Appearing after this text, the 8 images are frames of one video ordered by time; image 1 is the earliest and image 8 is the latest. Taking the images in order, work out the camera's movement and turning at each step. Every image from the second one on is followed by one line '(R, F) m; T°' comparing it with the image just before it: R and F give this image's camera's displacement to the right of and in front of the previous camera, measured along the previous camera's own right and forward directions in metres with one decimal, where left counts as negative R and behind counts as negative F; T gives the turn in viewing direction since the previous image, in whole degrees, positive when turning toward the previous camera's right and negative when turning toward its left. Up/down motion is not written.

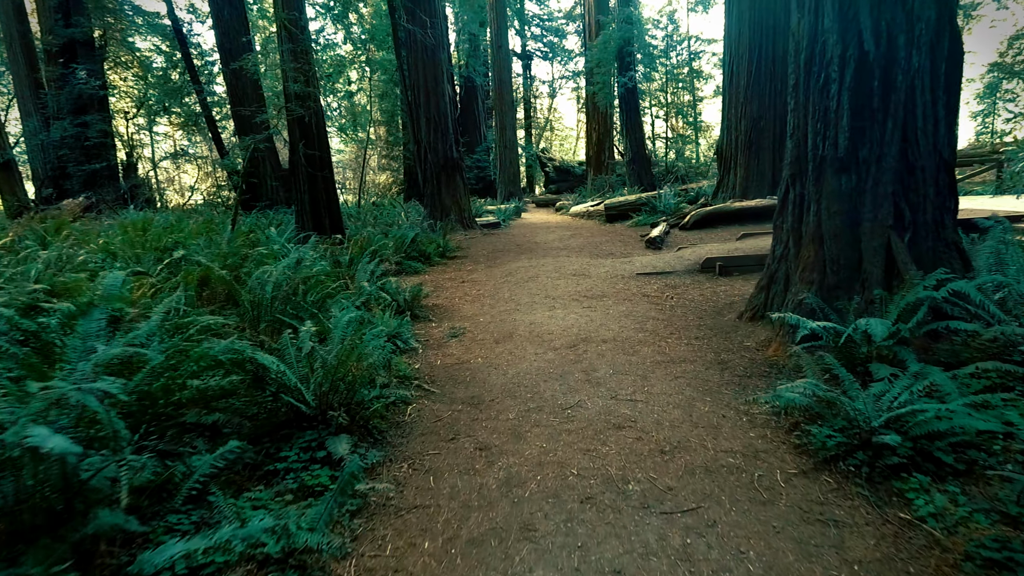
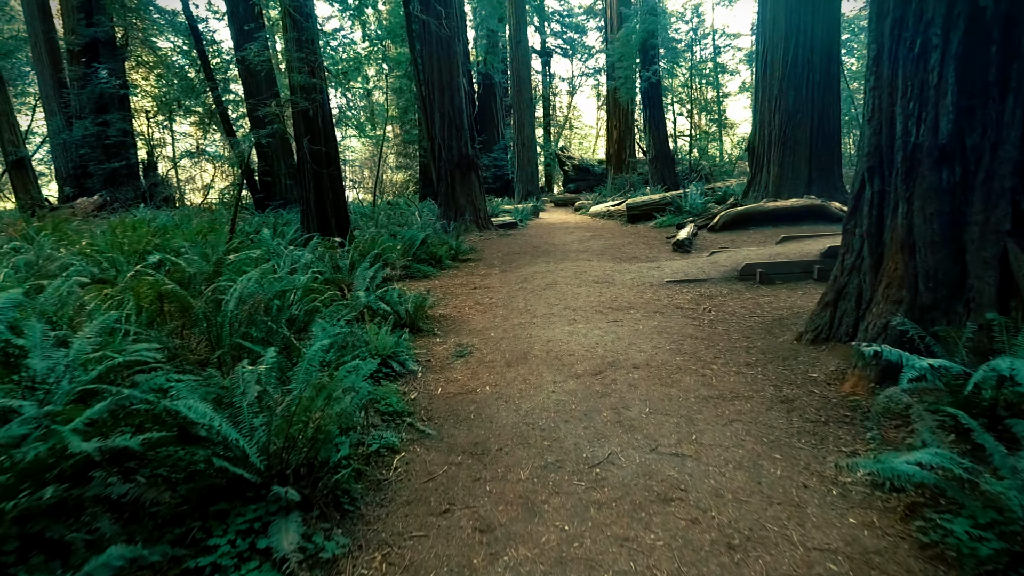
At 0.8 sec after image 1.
(0.0, +0.7) m; -2°
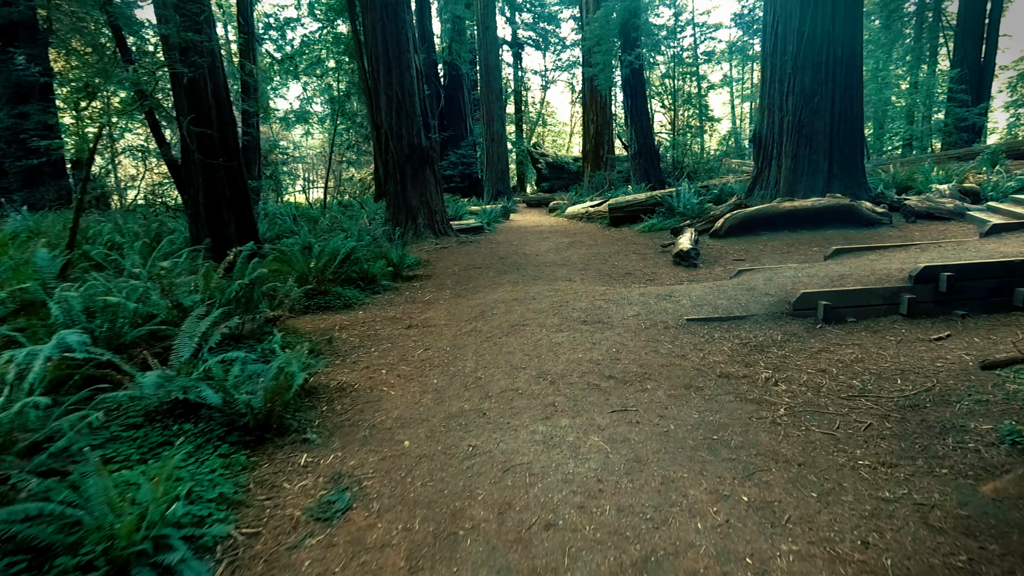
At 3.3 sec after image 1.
(+0.3, +2.4) m; +3°
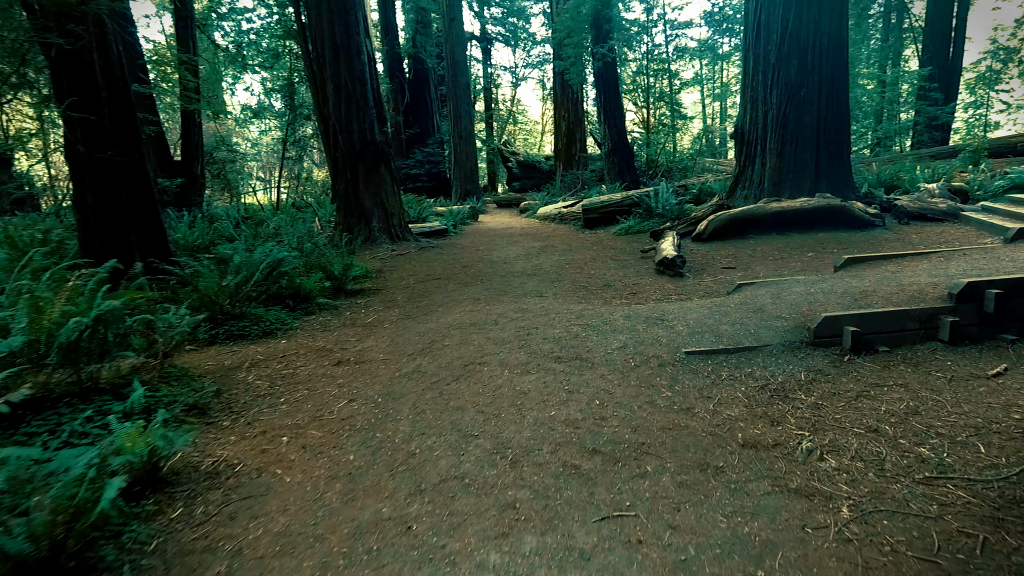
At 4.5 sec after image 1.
(+0.2, +1.0) m; +3°
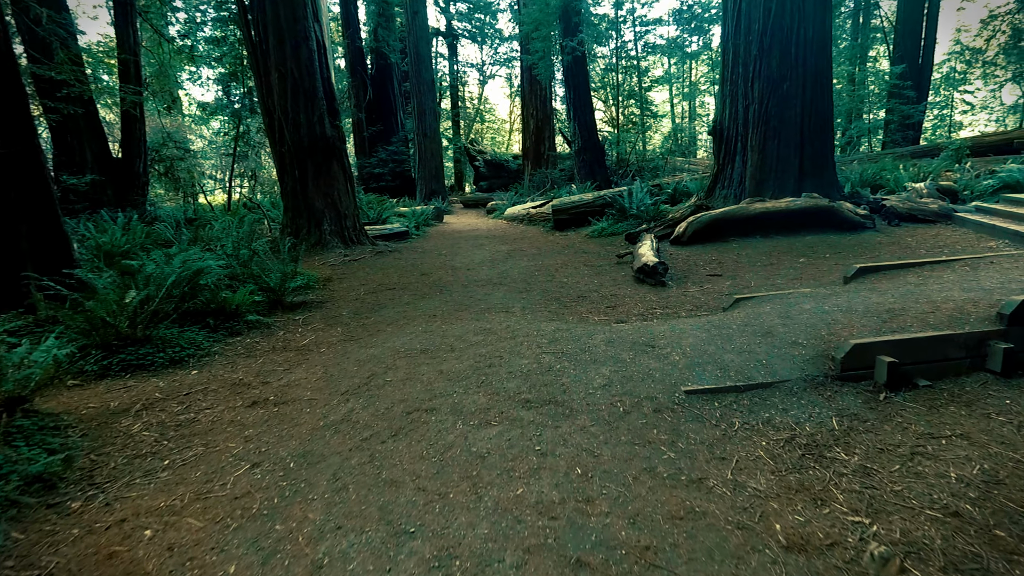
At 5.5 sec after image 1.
(+0.1, +0.8) m; +3°
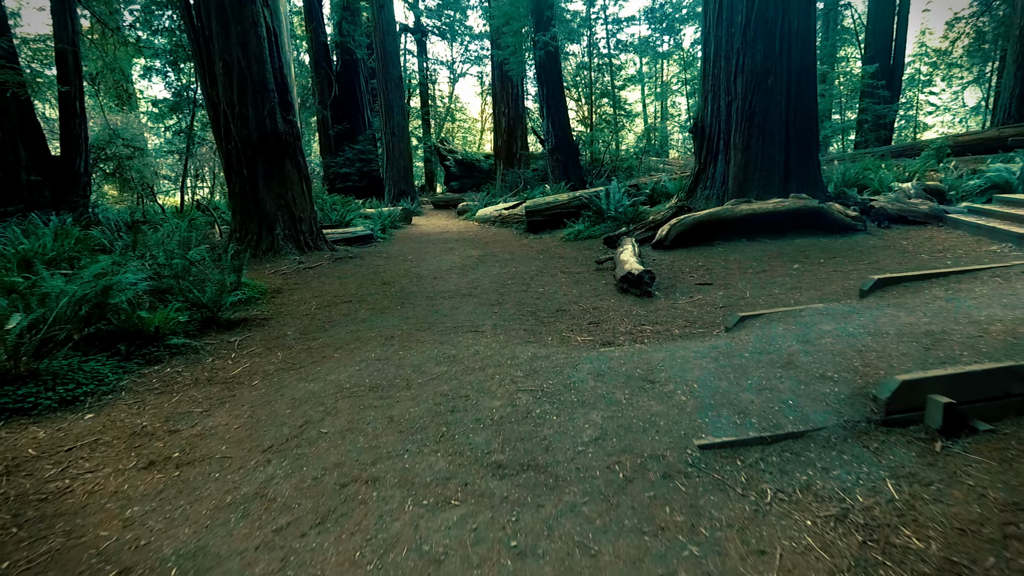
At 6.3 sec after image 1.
(0.0, +0.7) m; +3°
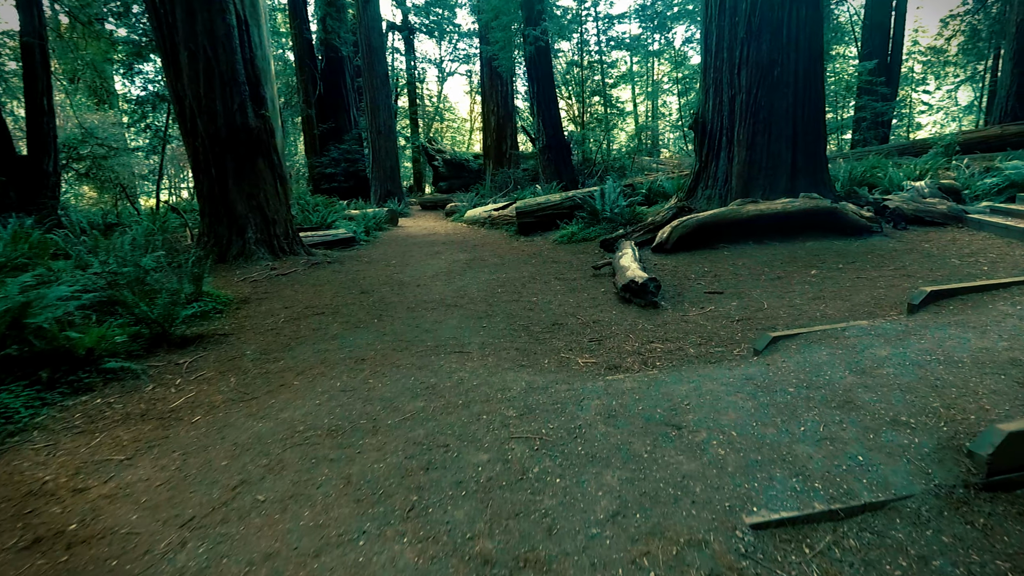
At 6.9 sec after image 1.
(0.0, +0.6) m; +1°
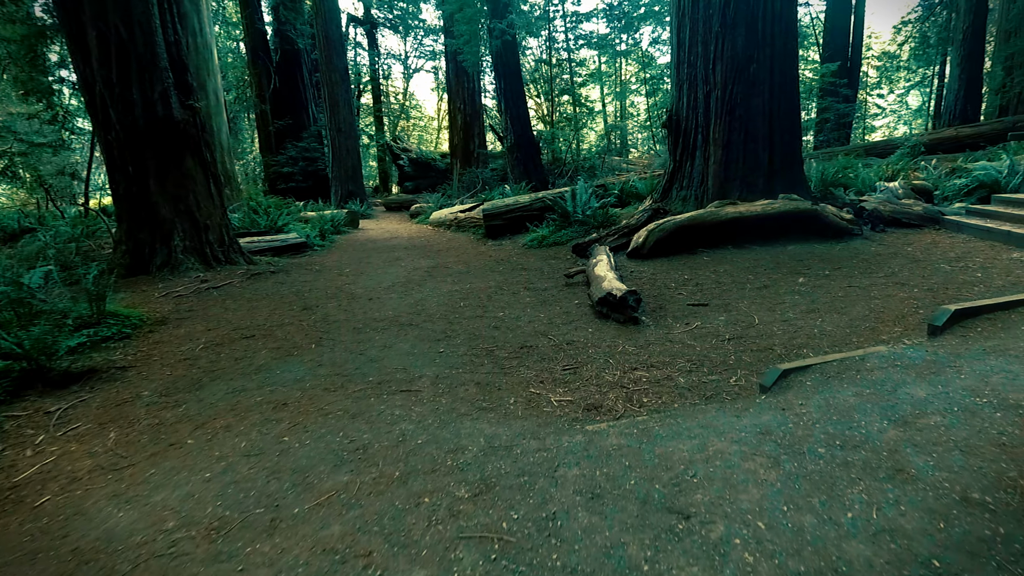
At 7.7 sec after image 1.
(+0.1, +0.6) m; +3°
